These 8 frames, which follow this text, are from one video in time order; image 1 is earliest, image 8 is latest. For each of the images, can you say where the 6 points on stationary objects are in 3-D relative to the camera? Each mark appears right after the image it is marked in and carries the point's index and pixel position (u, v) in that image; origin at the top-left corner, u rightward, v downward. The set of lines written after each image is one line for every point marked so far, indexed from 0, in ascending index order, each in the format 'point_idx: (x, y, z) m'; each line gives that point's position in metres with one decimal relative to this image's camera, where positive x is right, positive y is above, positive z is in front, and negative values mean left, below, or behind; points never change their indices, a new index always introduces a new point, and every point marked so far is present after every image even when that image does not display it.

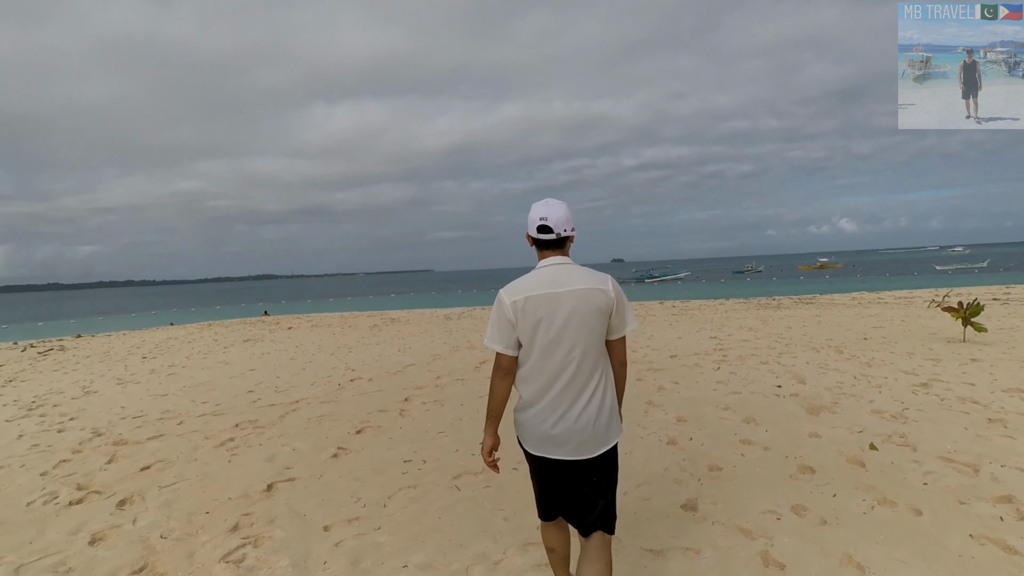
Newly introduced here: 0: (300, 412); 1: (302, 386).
0: (-2.0, -1.2, +5.2) m
1: (-2.5, -1.2, +6.4) m
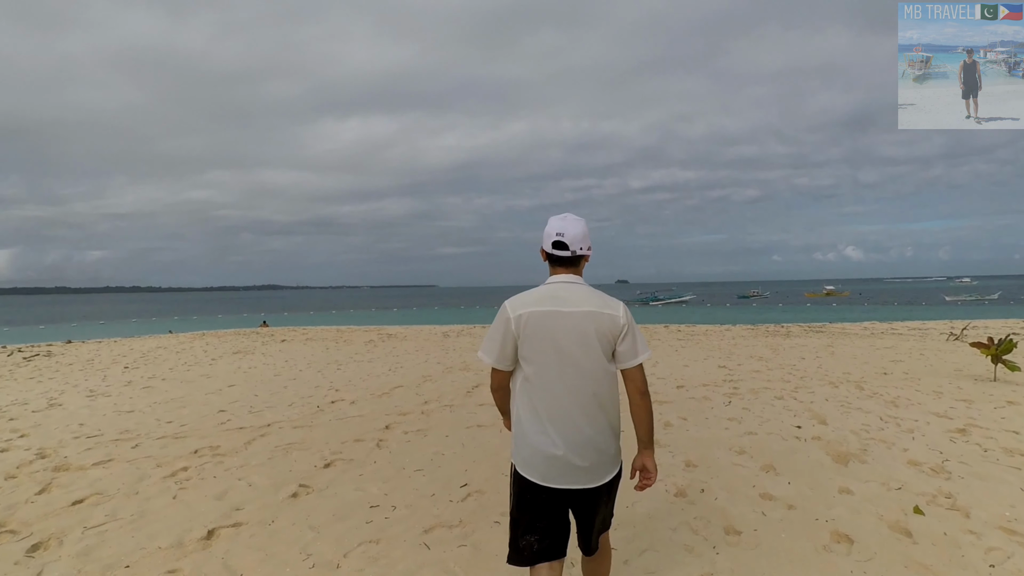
0: (-2.1, -1.3, +4.7) m
1: (-2.6, -1.3, +5.9) m
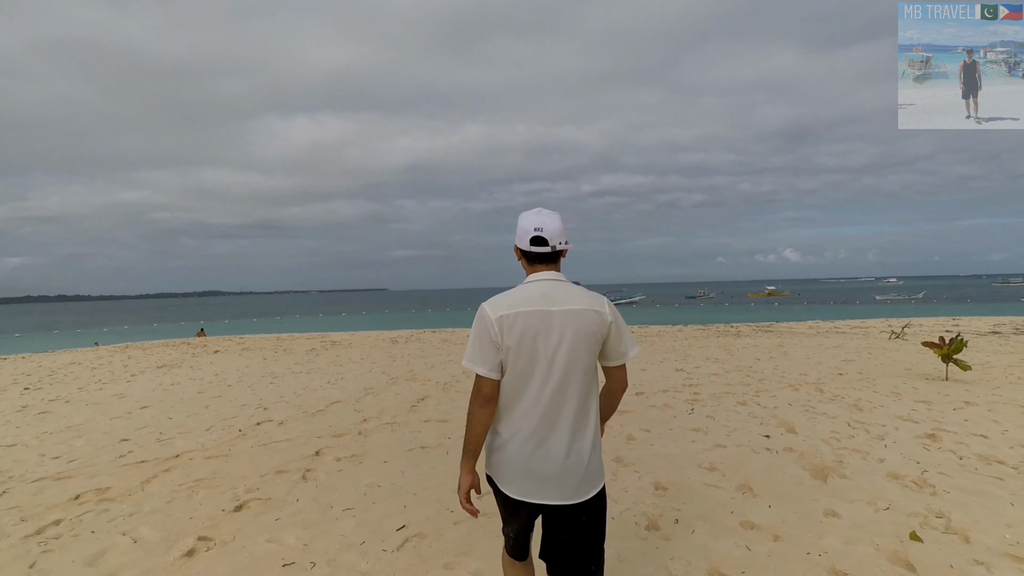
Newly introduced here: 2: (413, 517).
0: (-2.5, -1.4, +4.0) m
1: (-3.1, -1.4, +5.2) m
2: (-0.6, -1.3, +3.1) m
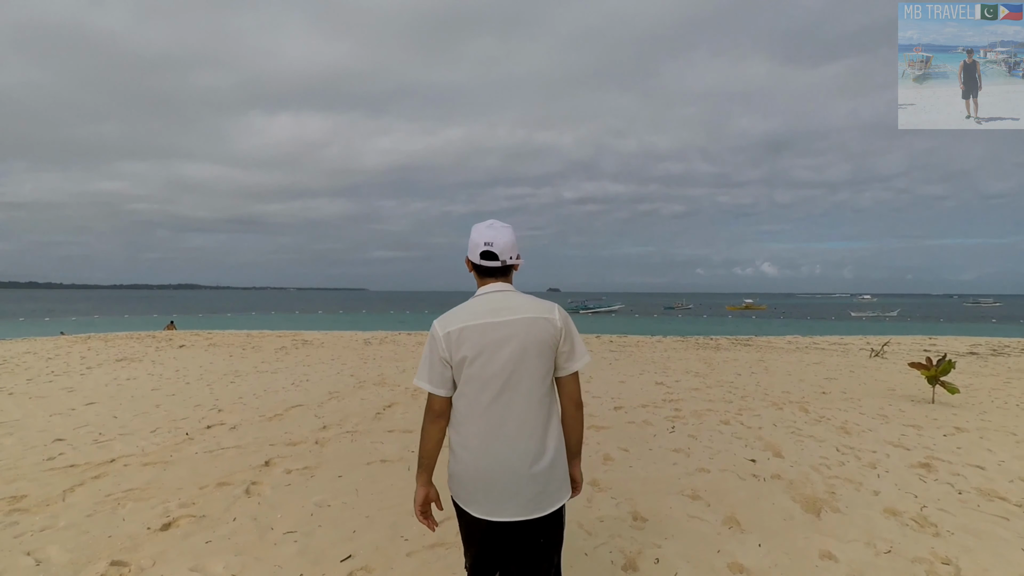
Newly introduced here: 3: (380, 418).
0: (-2.7, -1.3, +3.6) m
1: (-3.3, -1.3, +4.8) m
2: (-0.7, -1.3, +2.7) m
3: (-1.3, -1.3, +5.5) m
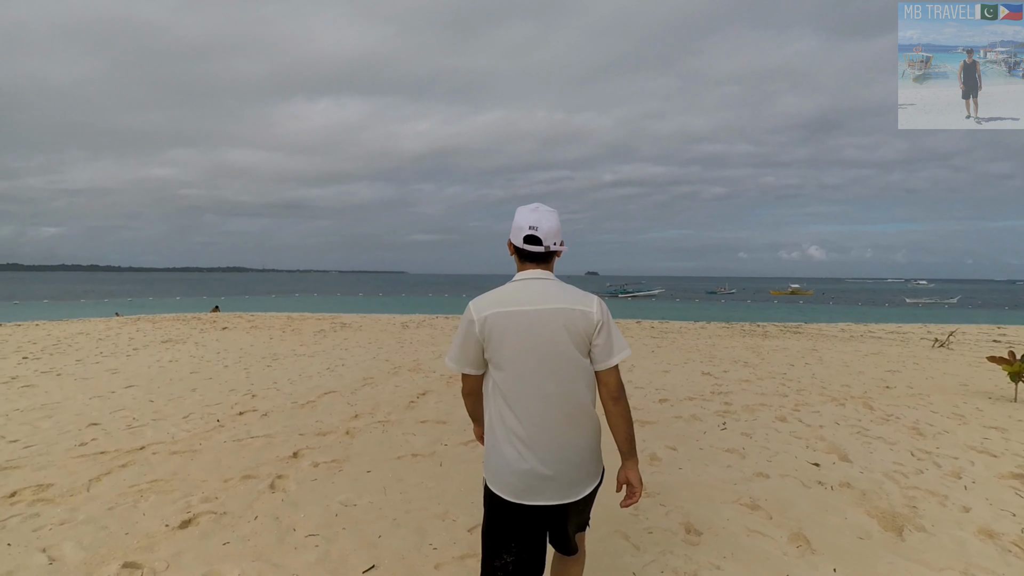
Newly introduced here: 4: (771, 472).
0: (-2.5, -1.2, +3.5) m
1: (-3.0, -1.1, +4.7) m
2: (-0.6, -1.2, +2.5) m
3: (-0.9, -1.1, +5.3) m
4: (+1.7, -1.2, +3.7) m
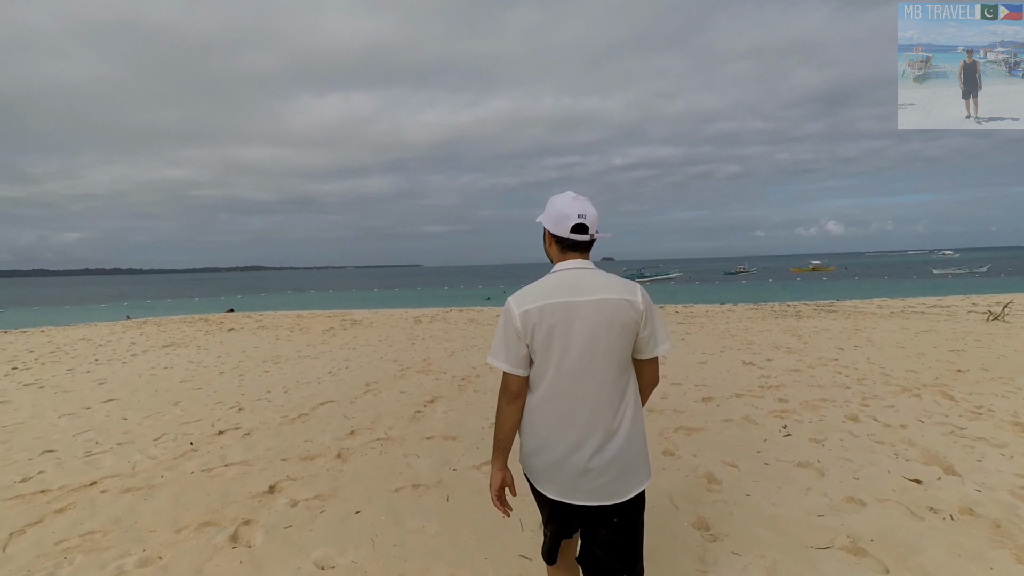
0: (-2.3, -1.2, +2.9) m
1: (-2.8, -1.2, +4.1) m
2: (-0.5, -1.2, +1.8) m
3: (-0.8, -1.1, +4.6) m
4: (+1.9, -1.1, +2.9) m
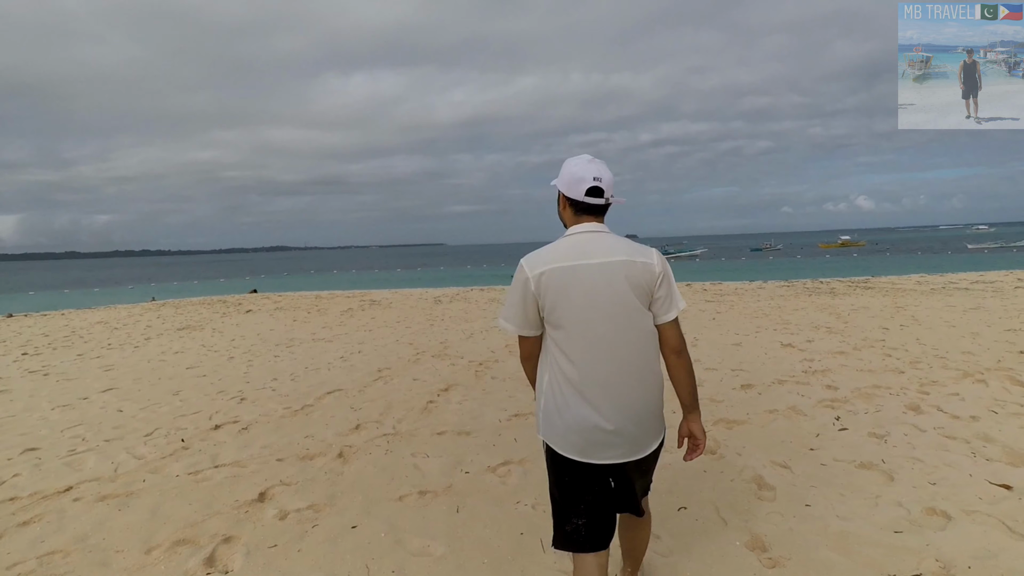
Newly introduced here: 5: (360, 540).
0: (-2.2, -1.1, +2.6) m
1: (-2.7, -1.1, +3.8) m
2: (-0.4, -1.2, +1.4) m
3: (-0.6, -0.9, +4.2) m
4: (+2.0, -1.0, +2.4) m
5: (-0.7, -1.1, +2.3) m
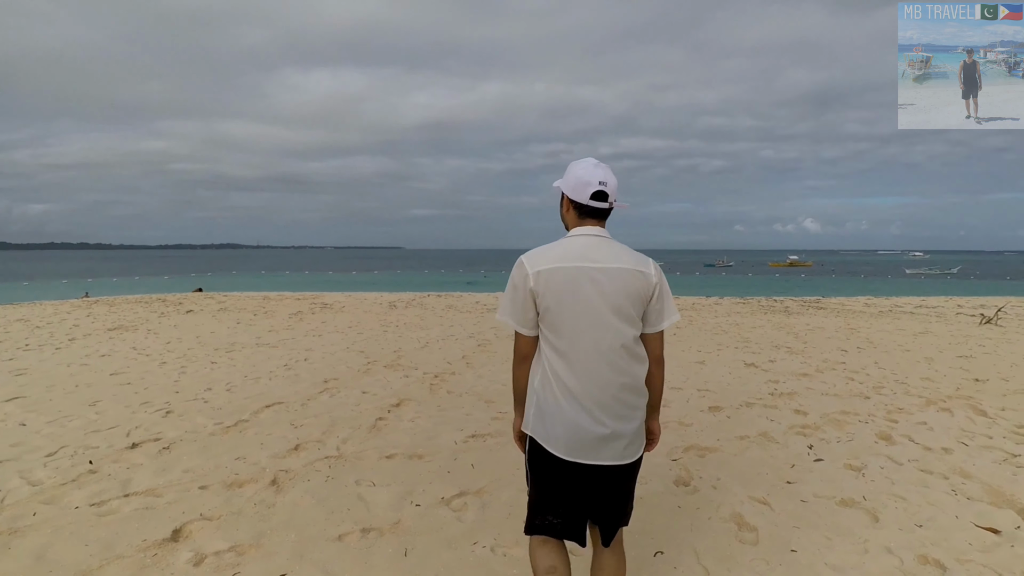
0: (-2.4, -1.1, +2.1) m
1: (-3.0, -1.0, +3.3) m
2: (-0.5, -1.2, +1.1) m
3: (-0.9, -1.0, +3.9) m
4: (+1.8, -1.1, +2.3) m
5: (-0.8, -1.1, +2.0) m
